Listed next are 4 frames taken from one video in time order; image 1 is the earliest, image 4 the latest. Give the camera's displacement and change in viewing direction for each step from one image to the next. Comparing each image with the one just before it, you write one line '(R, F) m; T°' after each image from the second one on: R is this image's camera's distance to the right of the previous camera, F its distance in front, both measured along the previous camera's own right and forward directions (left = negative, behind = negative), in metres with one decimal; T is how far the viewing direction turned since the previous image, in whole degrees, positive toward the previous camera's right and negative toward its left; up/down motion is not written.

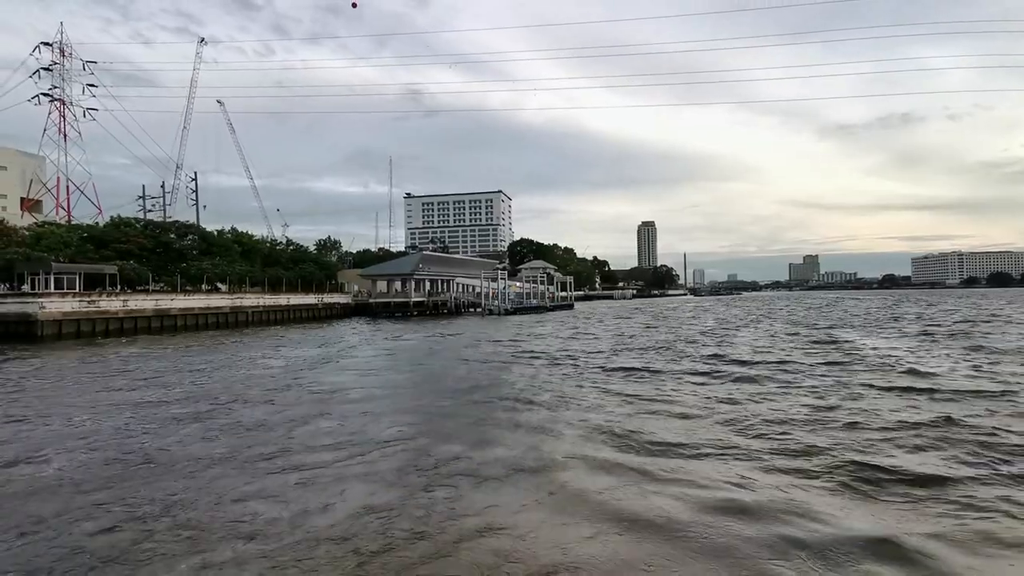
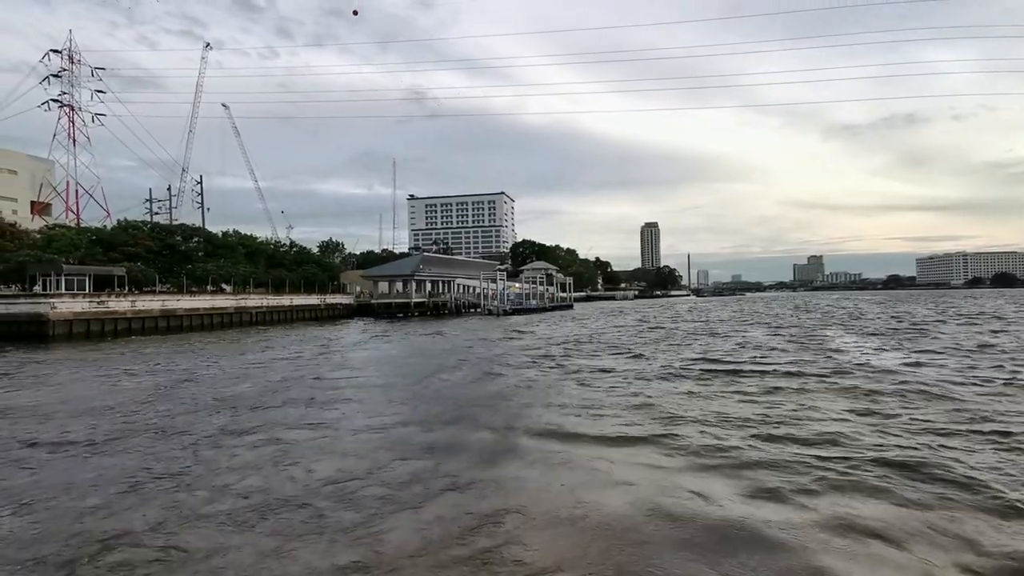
(+0.2, -0.3) m; 0°
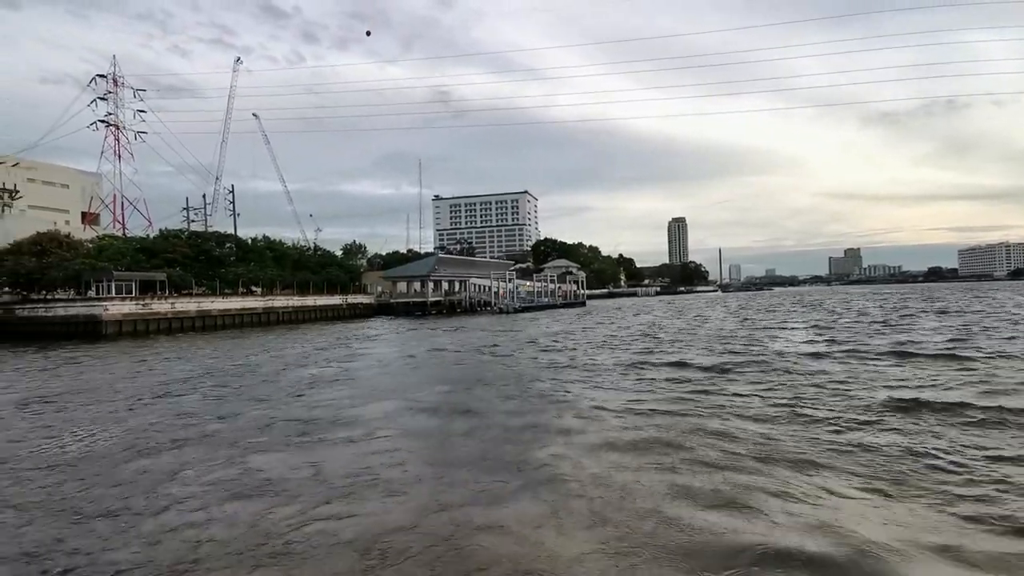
(-0.8, +0.5) m; -3°
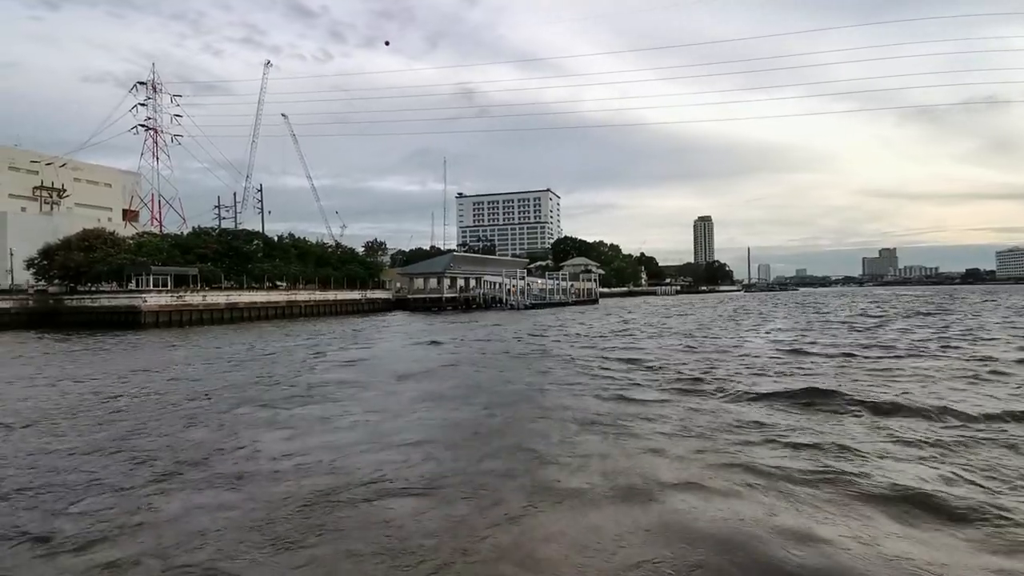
(-0.5, +0.6) m; -2°
